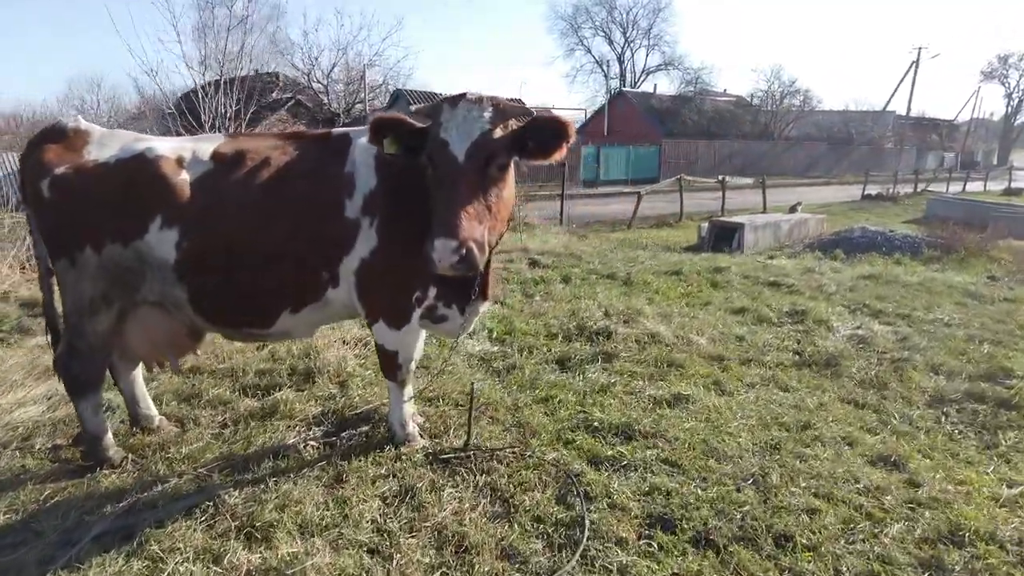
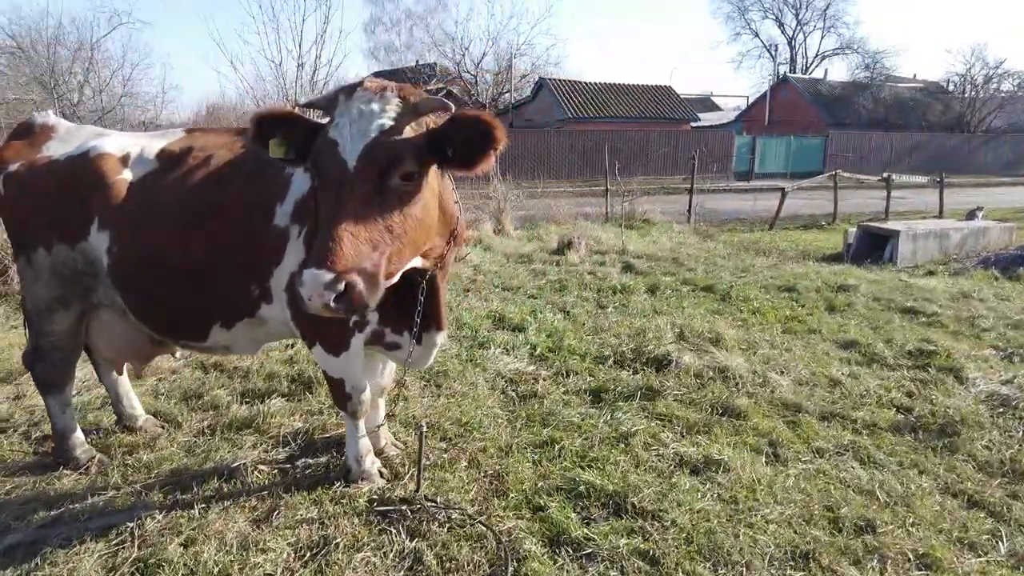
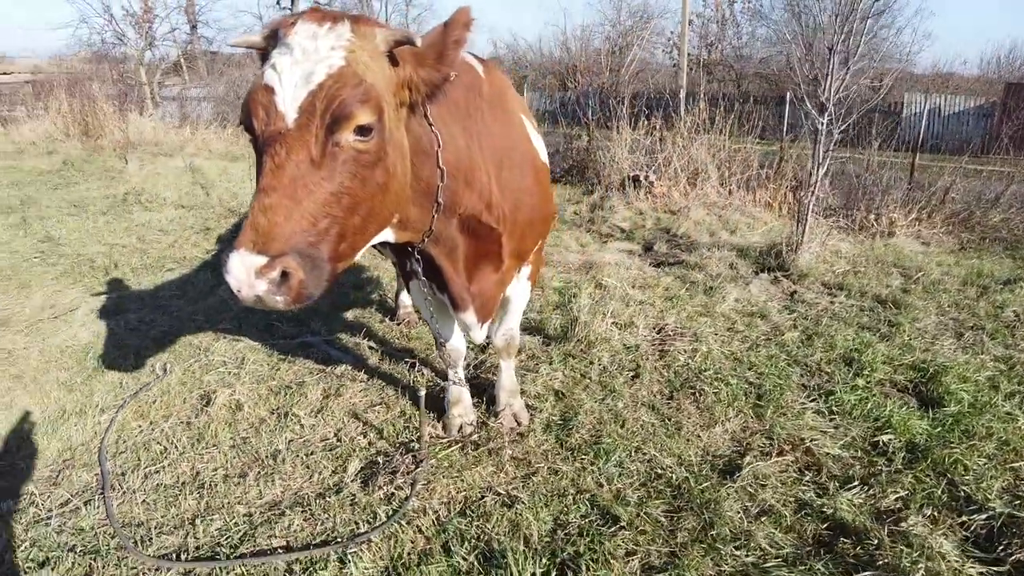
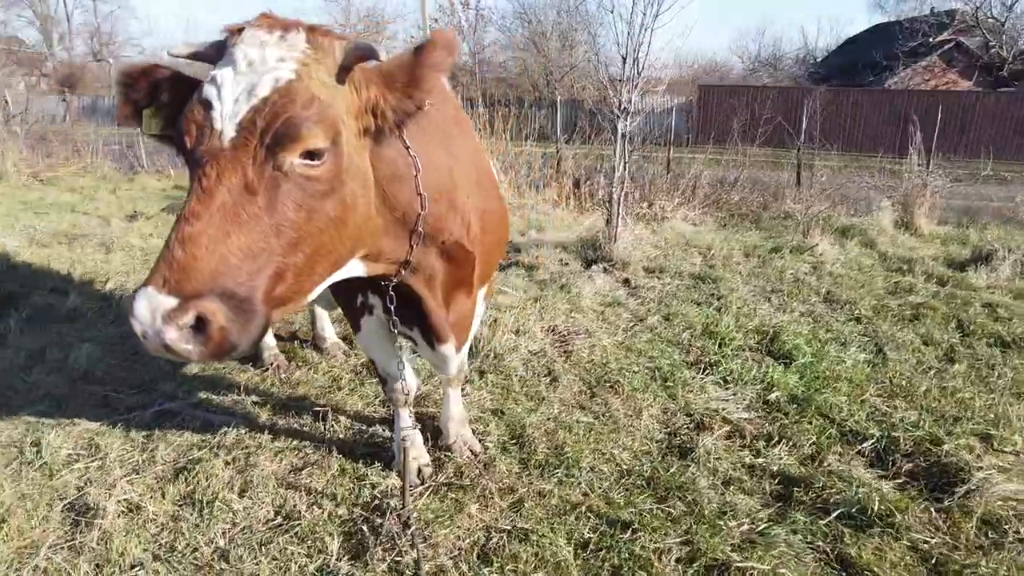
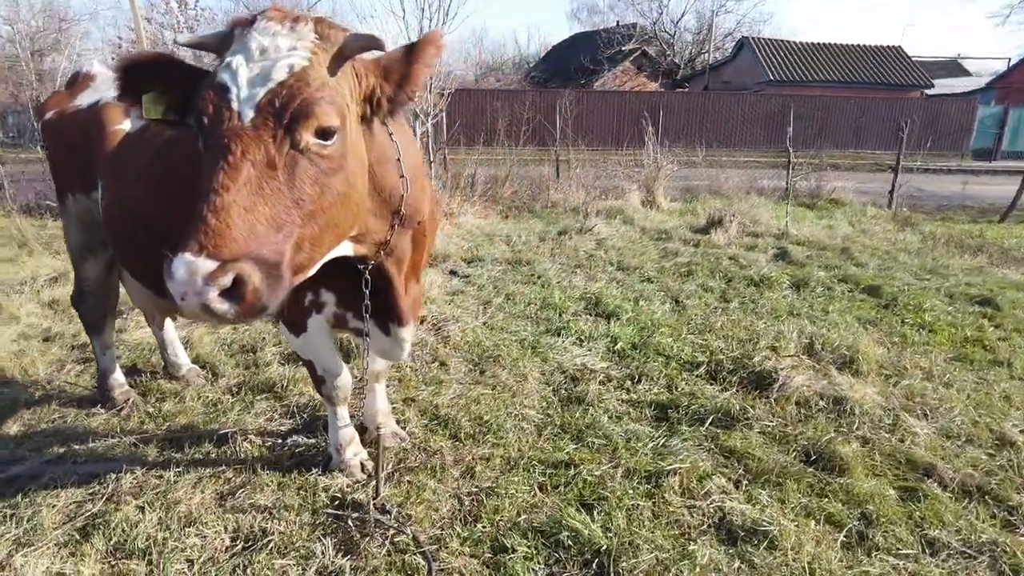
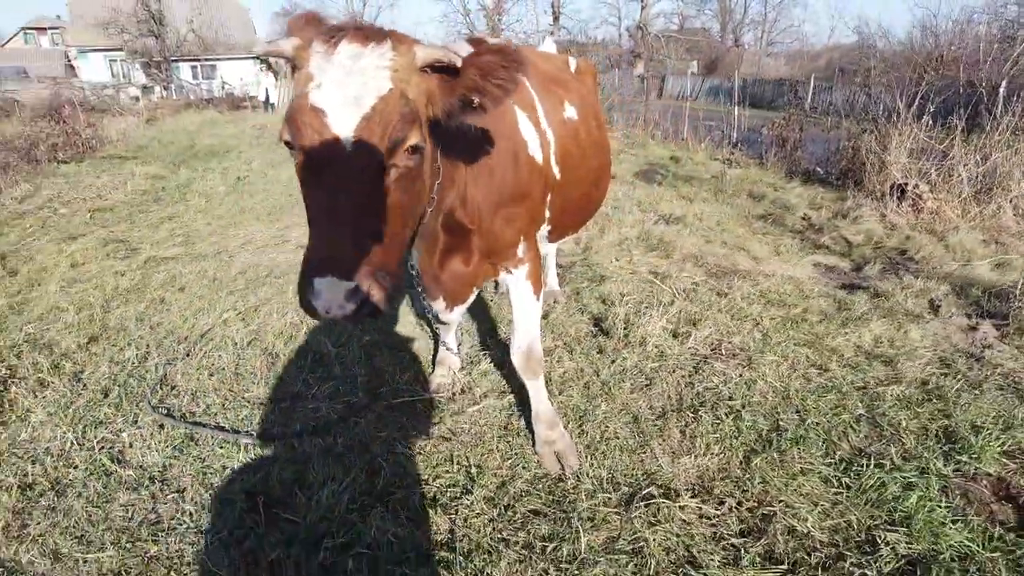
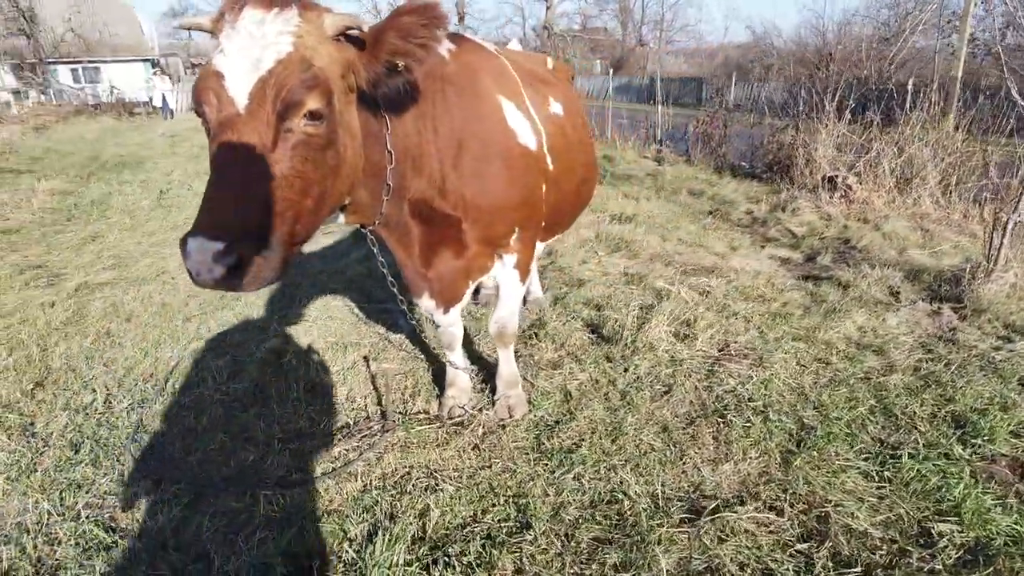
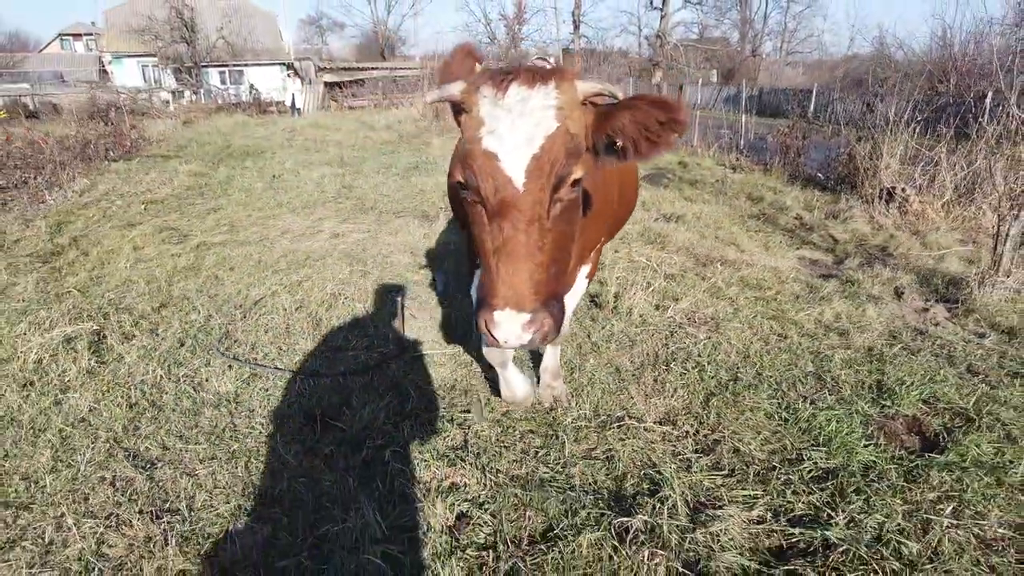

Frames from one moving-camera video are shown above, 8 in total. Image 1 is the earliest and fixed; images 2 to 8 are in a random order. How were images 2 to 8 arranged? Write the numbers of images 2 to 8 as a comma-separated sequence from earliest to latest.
2, 5, 4, 3, 7, 6, 8
